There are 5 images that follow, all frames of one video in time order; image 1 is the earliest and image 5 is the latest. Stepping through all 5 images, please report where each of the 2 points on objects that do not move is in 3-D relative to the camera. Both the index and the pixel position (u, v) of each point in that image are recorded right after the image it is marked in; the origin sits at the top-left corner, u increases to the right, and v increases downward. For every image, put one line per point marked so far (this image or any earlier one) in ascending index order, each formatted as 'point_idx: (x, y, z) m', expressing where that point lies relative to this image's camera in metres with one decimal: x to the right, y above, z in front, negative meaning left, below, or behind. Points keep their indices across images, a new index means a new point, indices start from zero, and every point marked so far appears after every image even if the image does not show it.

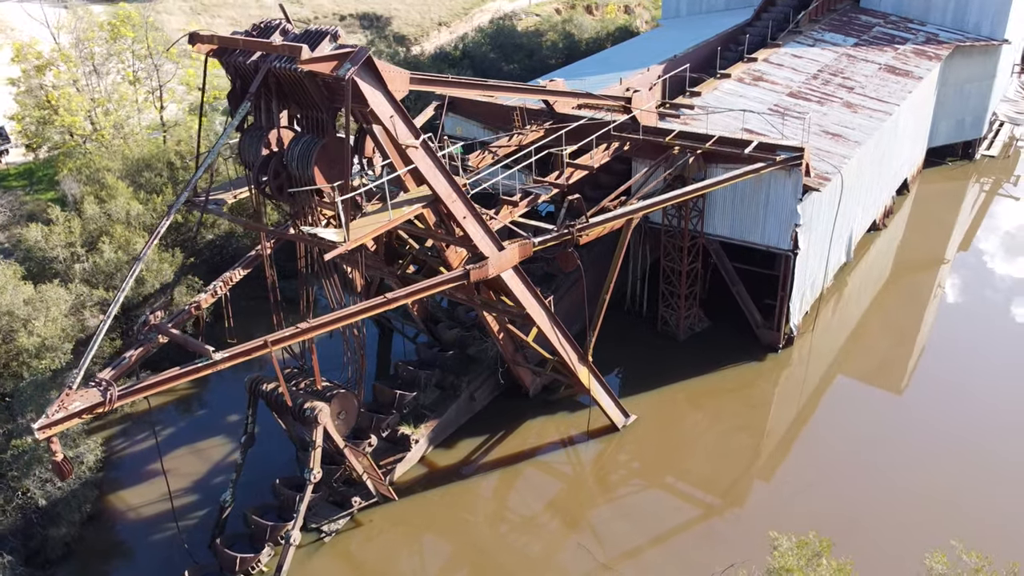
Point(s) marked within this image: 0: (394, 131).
0: (-1.4, +1.9, +9.0) m
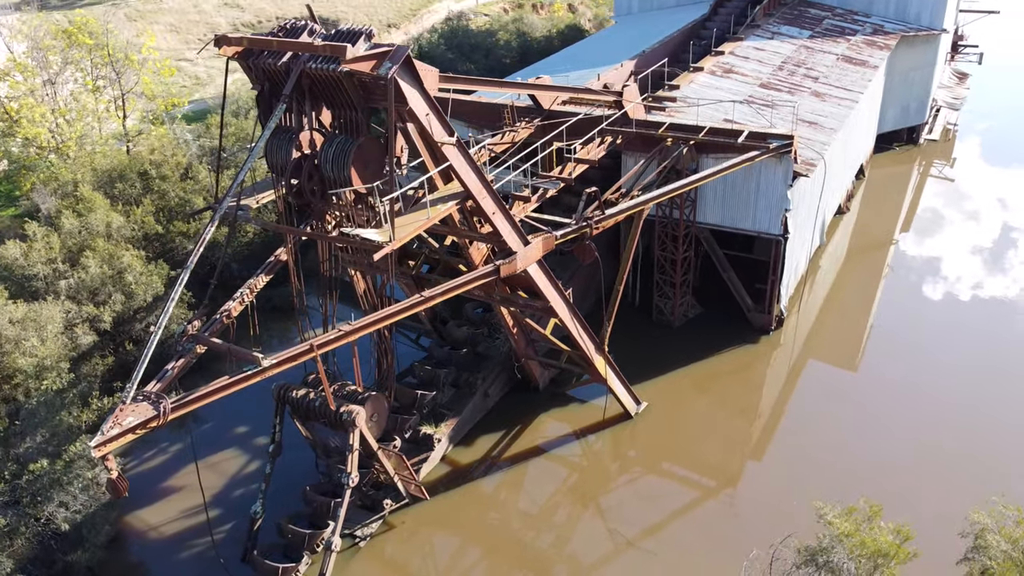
0: (-1.0, +2.0, +9.0) m
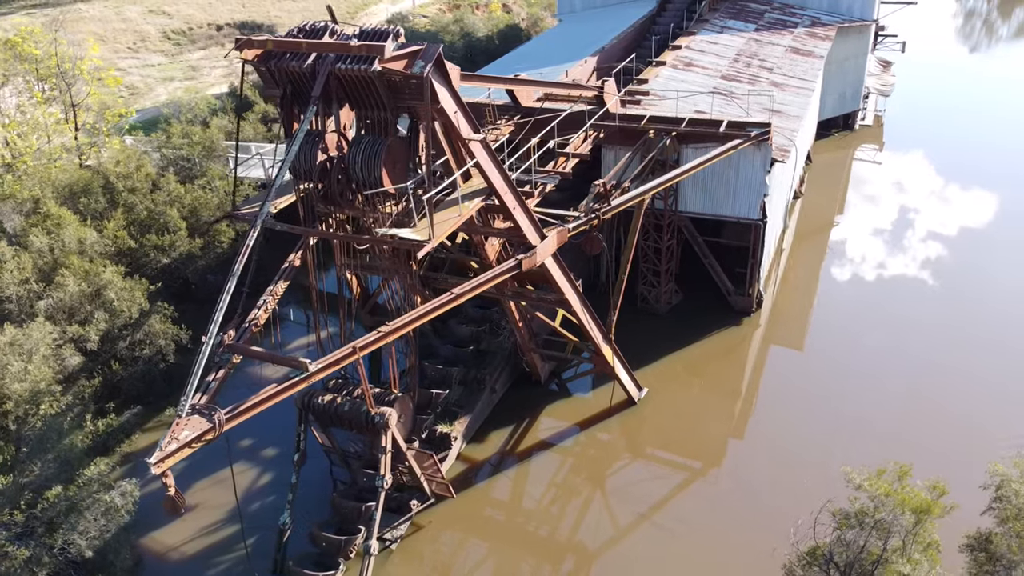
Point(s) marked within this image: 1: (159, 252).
0: (-0.7, +2.0, +9.0) m
1: (-8.1, +0.8, +16.7) m
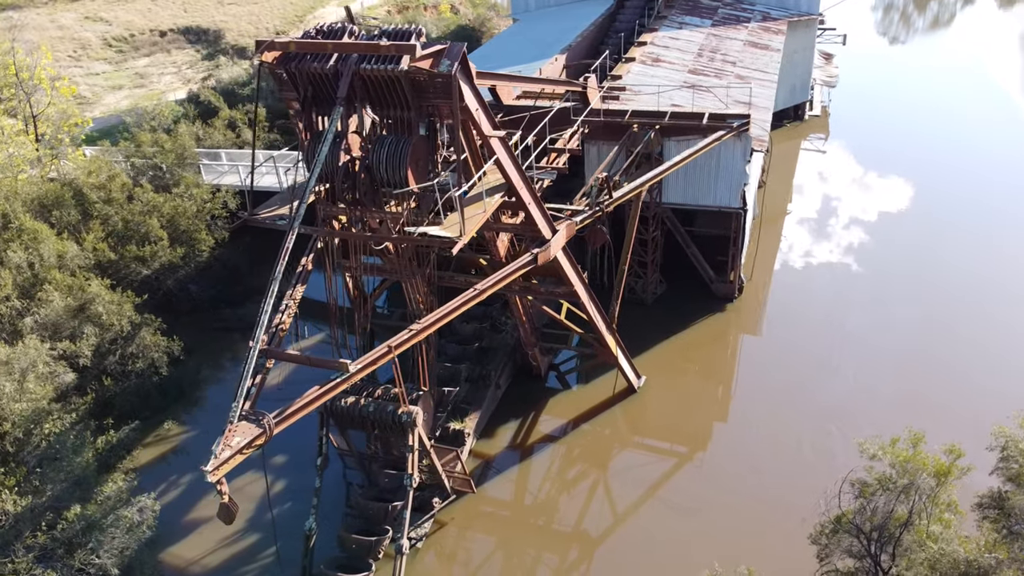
0: (-0.4, +2.1, +9.2) m
1: (-8.3, +0.5, +16.3) m
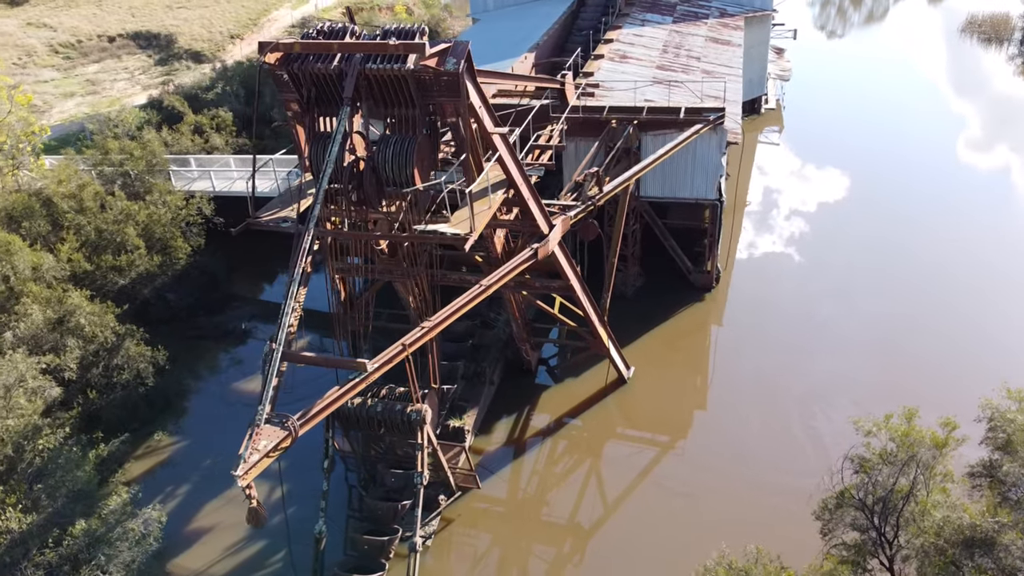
0: (-0.4, +2.1, +9.3) m
1: (-8.7, +0.3, +16.0) m
